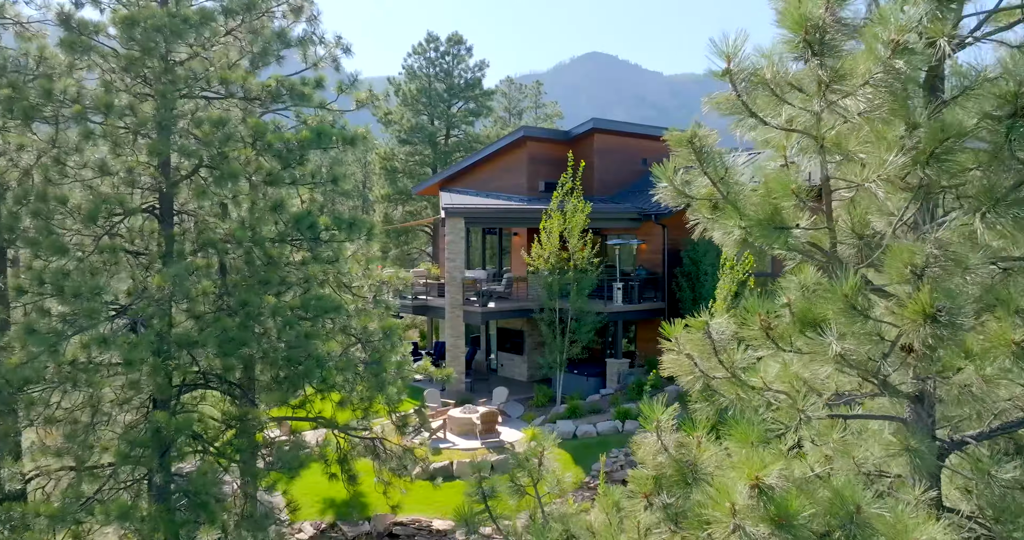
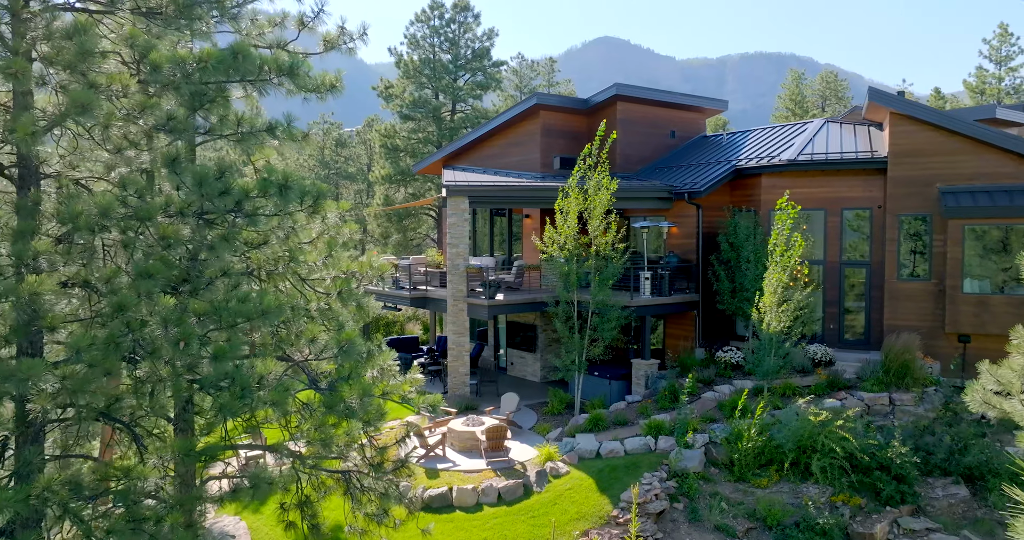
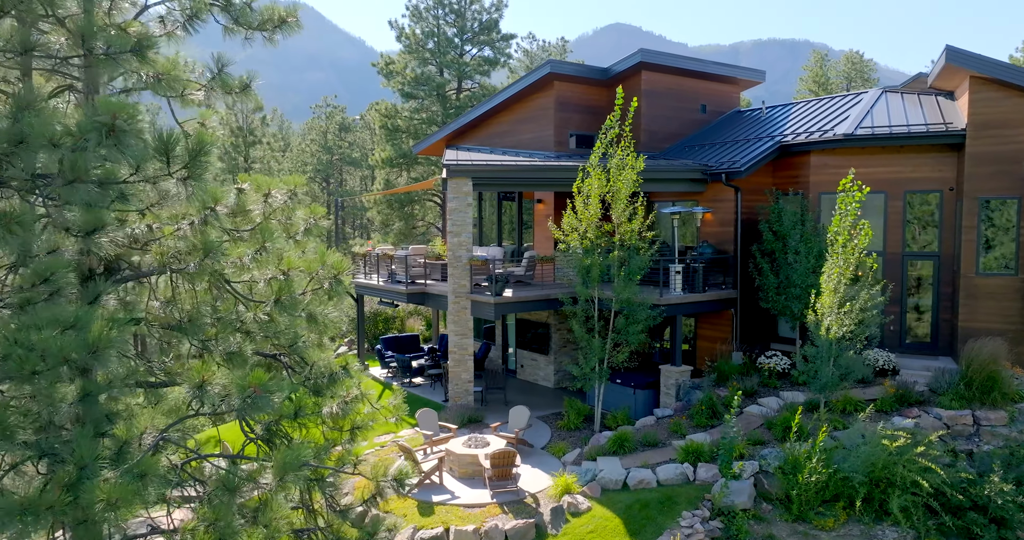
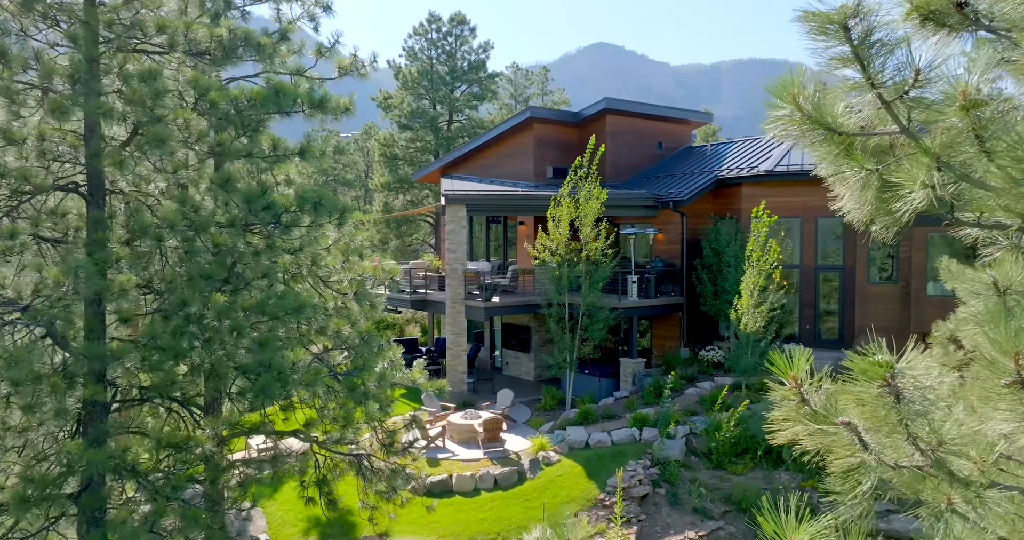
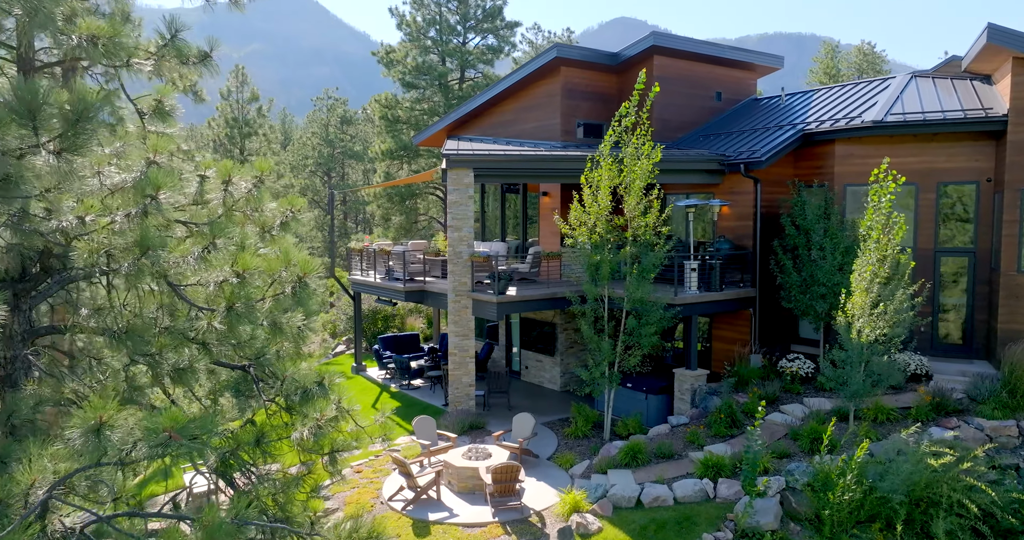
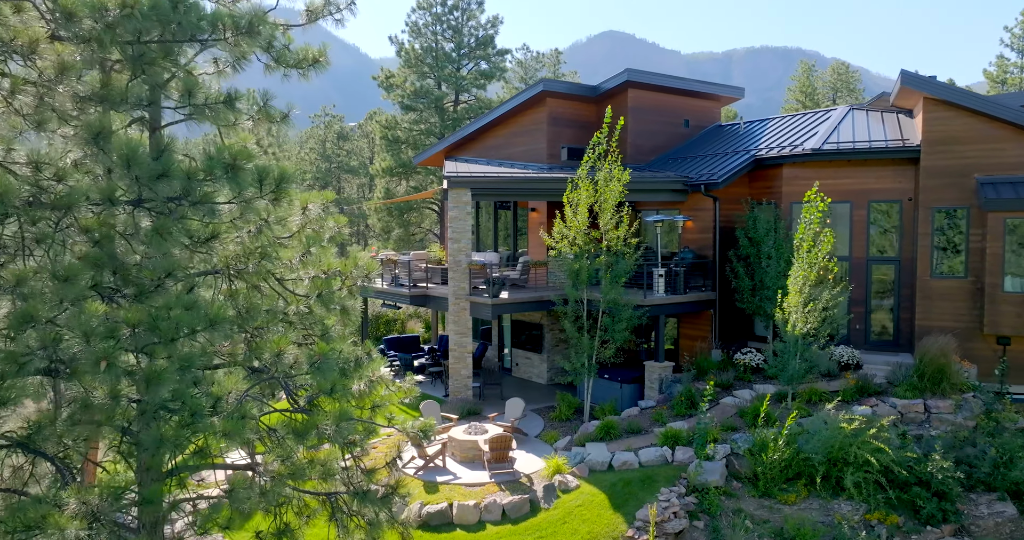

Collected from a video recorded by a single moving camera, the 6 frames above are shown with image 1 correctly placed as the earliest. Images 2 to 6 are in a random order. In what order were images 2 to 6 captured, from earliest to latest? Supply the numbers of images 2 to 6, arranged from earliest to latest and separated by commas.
4, 2, 6, 3, 5
